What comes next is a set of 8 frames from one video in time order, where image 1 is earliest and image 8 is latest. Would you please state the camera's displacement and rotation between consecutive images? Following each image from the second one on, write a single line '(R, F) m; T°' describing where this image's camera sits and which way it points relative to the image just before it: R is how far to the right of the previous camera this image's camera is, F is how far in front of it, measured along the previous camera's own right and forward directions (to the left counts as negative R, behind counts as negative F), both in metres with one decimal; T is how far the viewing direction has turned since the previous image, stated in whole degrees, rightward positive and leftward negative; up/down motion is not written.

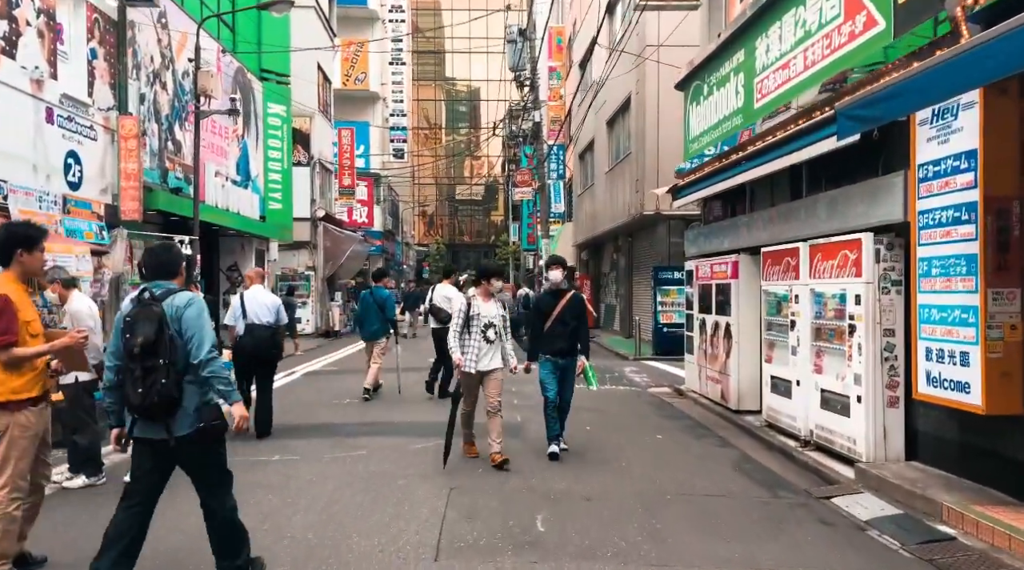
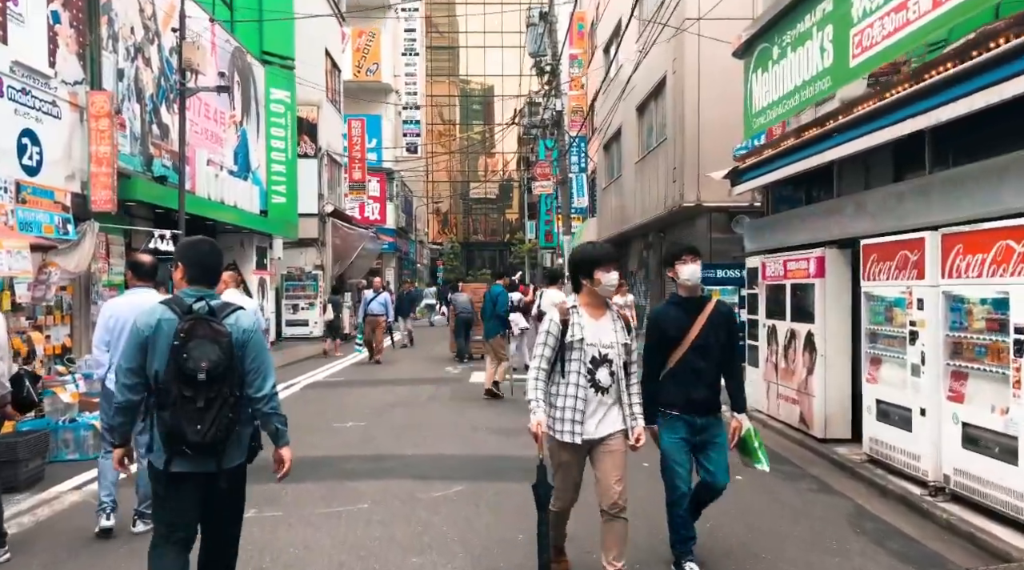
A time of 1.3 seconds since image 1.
(-0.2, +1.8) m; -1°
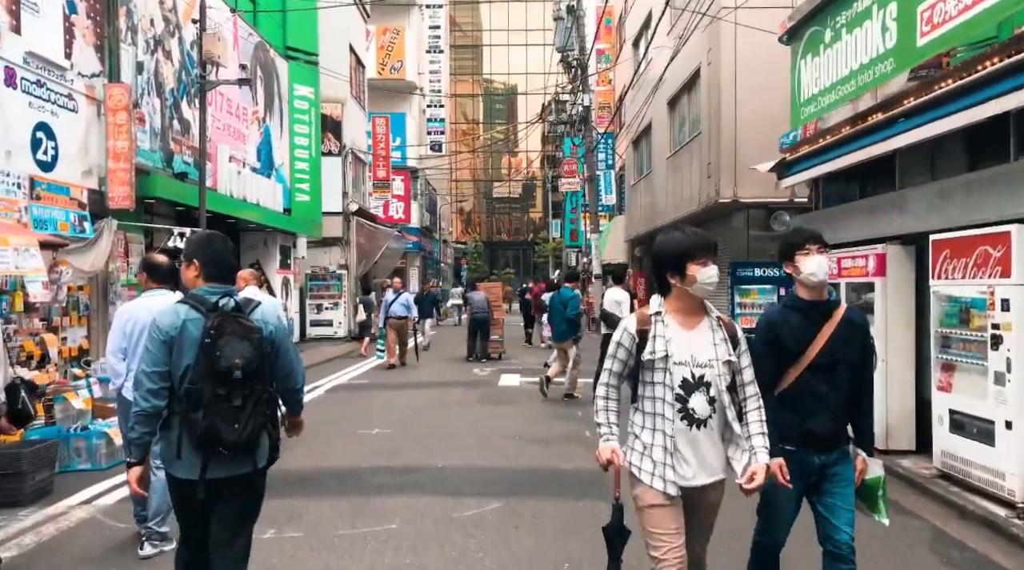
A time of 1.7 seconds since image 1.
(-0.1, +0.5) m; -2°
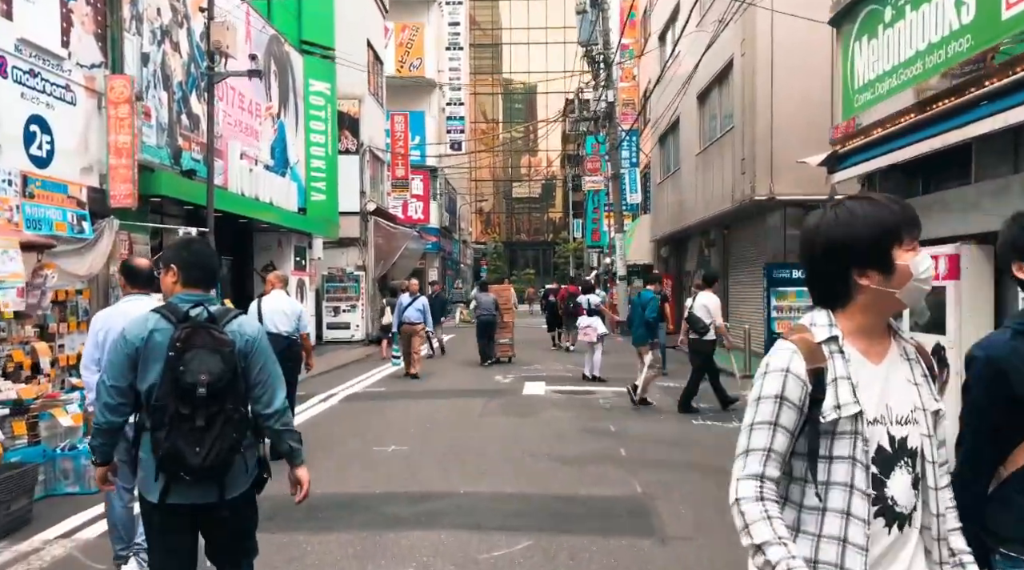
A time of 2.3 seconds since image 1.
(-0.1, +0.7) m; -1°
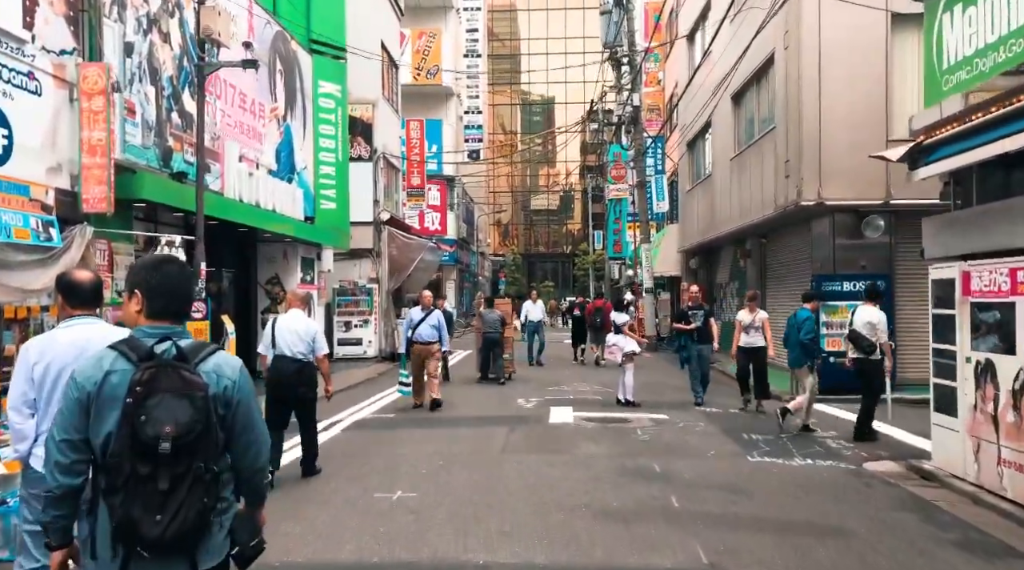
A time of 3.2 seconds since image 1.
(-0.1, +1.3) m; -1°
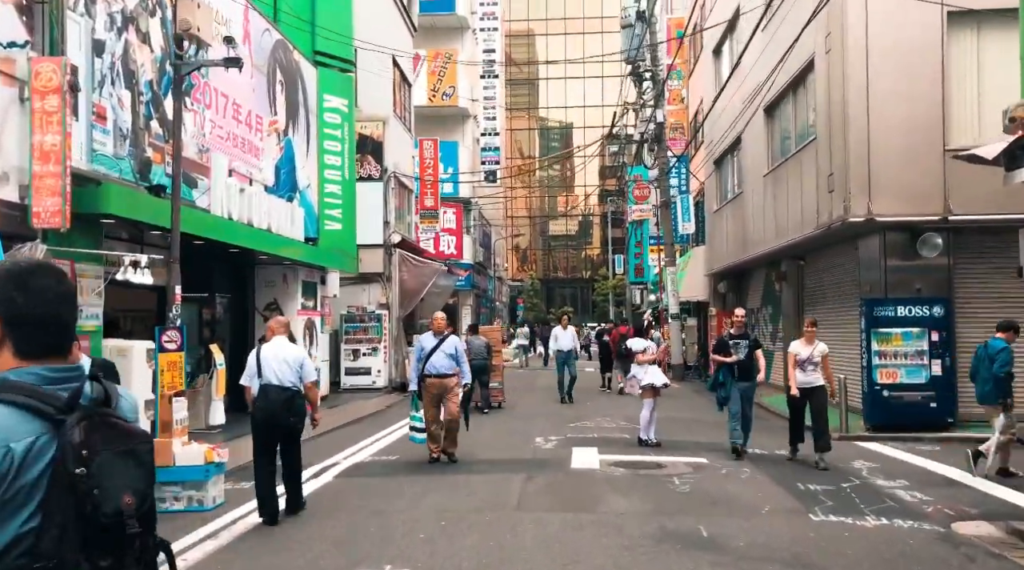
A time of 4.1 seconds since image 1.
(0.0, +1.3) m; -1°
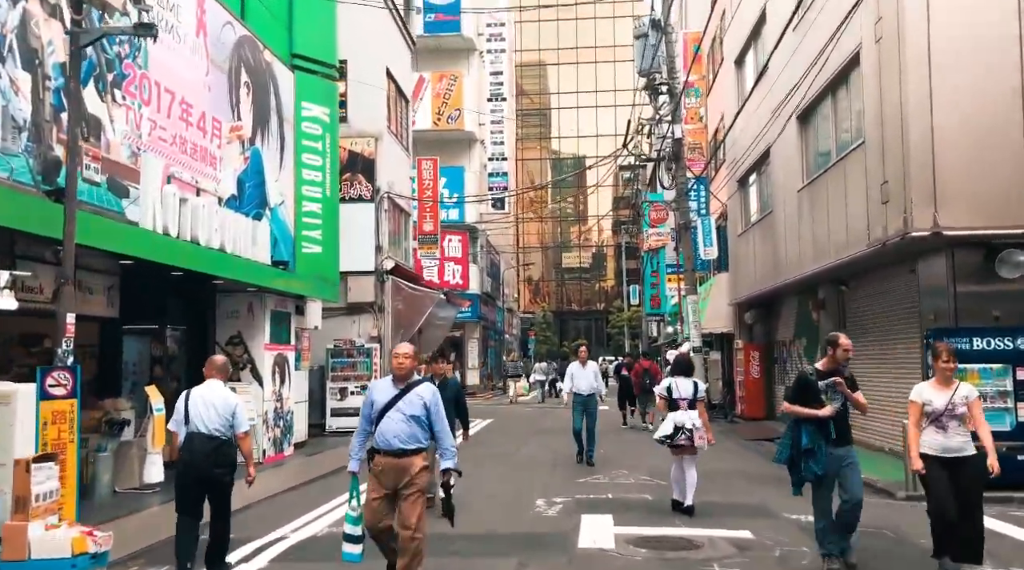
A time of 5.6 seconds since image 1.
(+0.2, +2.1) m; -1°
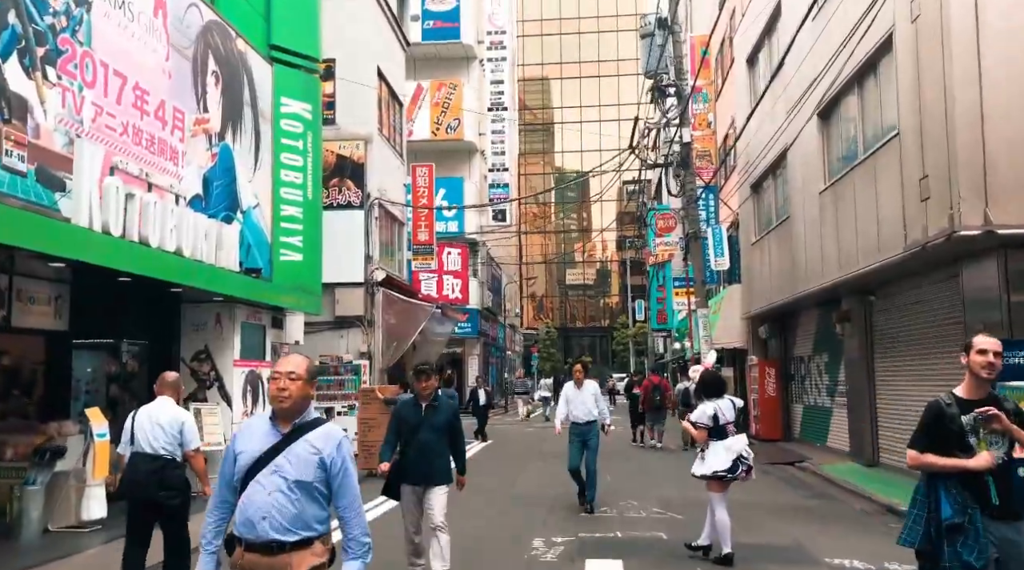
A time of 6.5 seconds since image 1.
(+0.1, +1.3) m; 0°
